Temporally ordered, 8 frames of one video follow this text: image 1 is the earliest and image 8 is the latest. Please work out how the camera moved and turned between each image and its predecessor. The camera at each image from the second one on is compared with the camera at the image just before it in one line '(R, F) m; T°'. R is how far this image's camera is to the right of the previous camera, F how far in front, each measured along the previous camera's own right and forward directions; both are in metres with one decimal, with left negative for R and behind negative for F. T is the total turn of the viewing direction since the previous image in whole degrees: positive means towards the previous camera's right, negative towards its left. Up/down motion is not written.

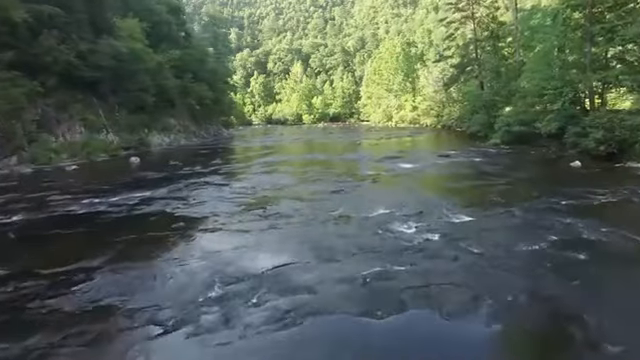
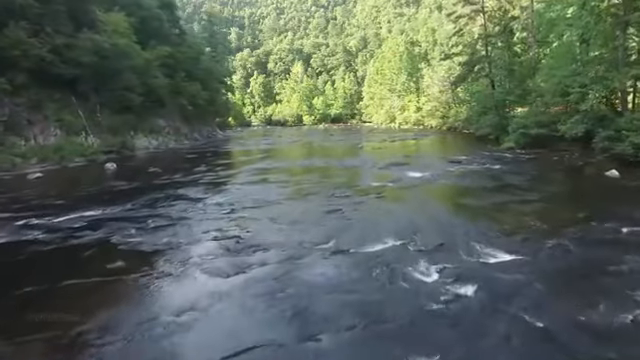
(+0.2, +2.9) m; 0°
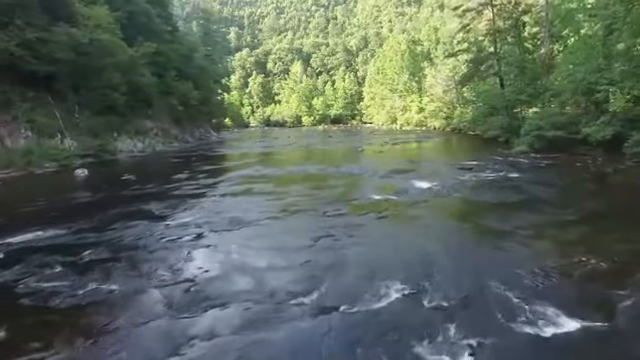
(+0.3, +2.6) m; 0°
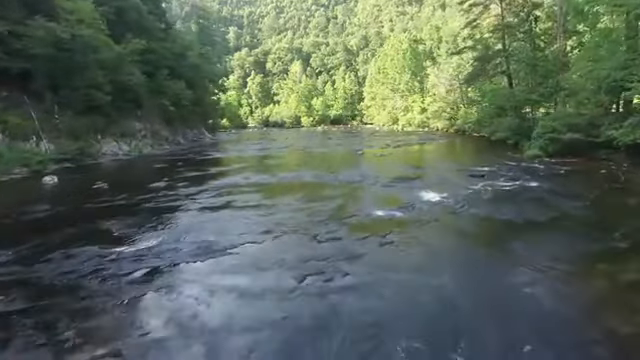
(+0.2, +2.2) m; 0°
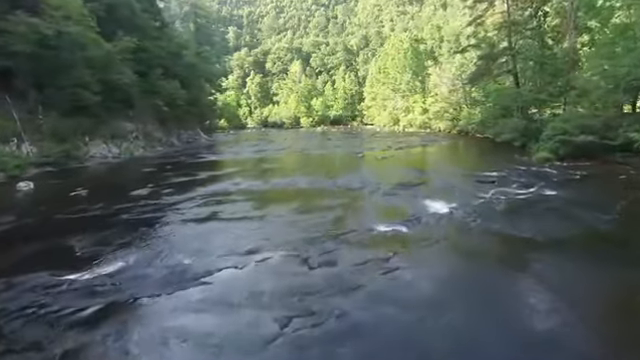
(+0.1, +1.5) m; 0°
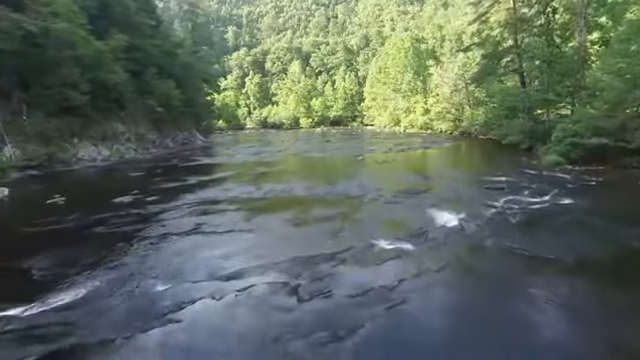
(+0.1, +1.3) m; 0°
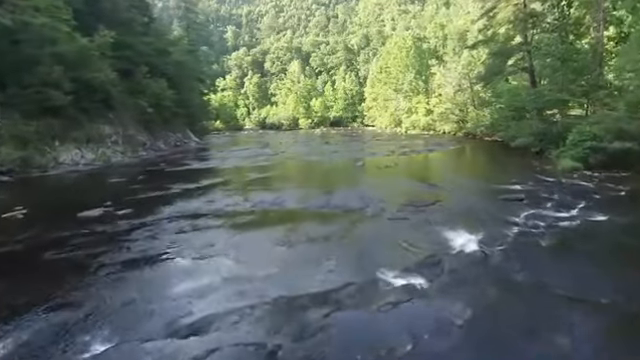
(+0.2, +1.9) m; 0°
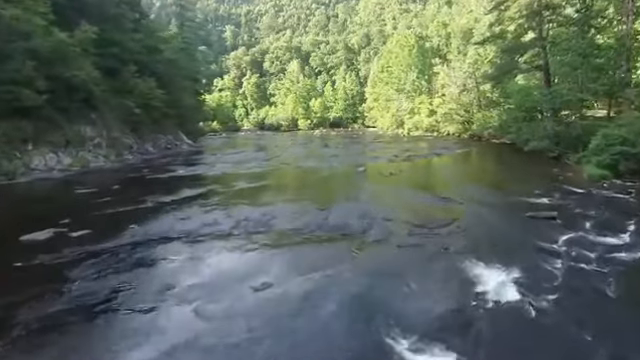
(+0.1, +2.5) m; 0°
